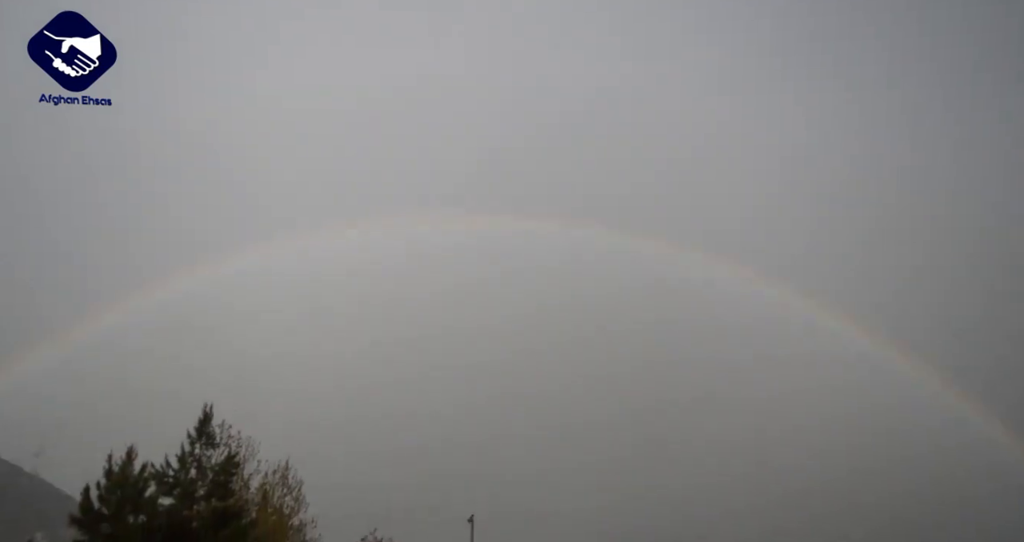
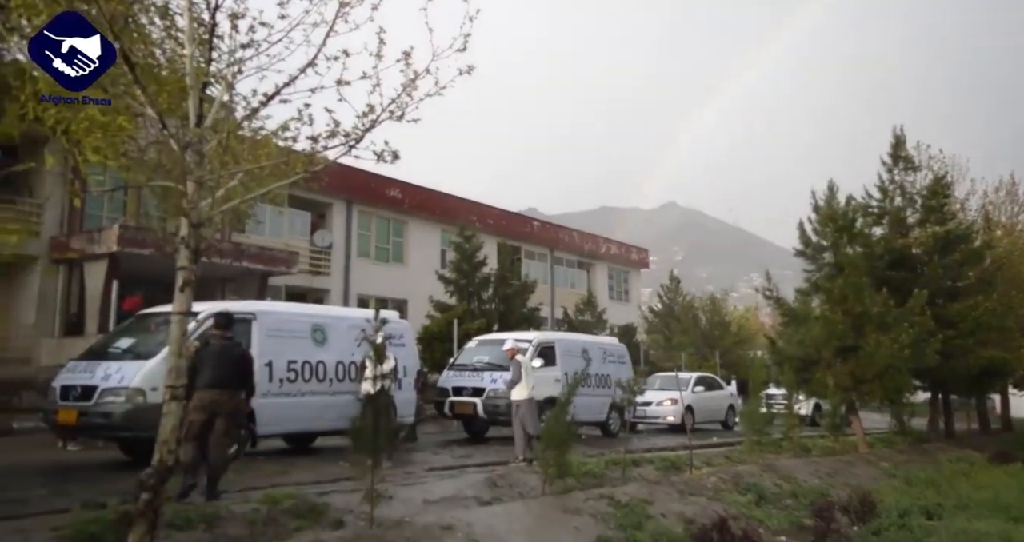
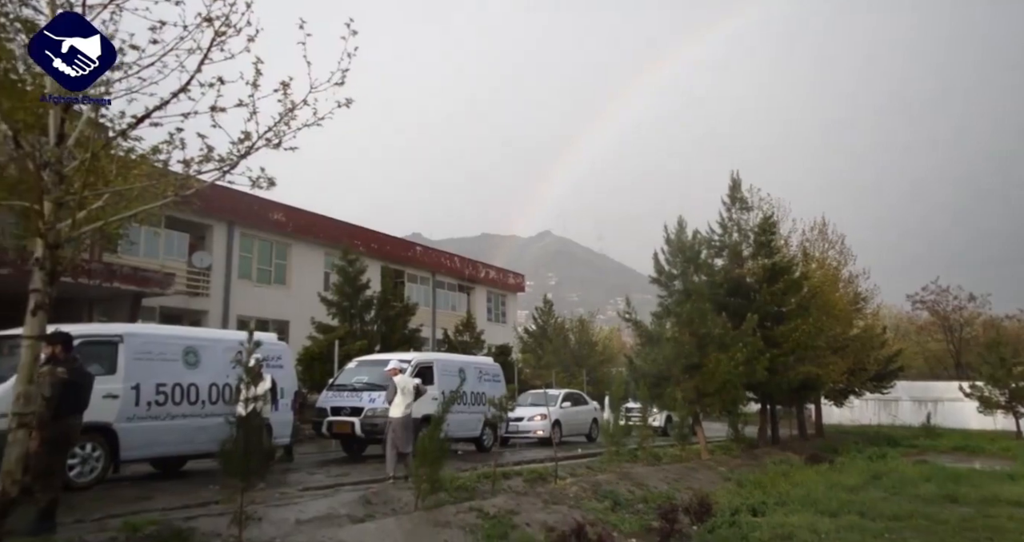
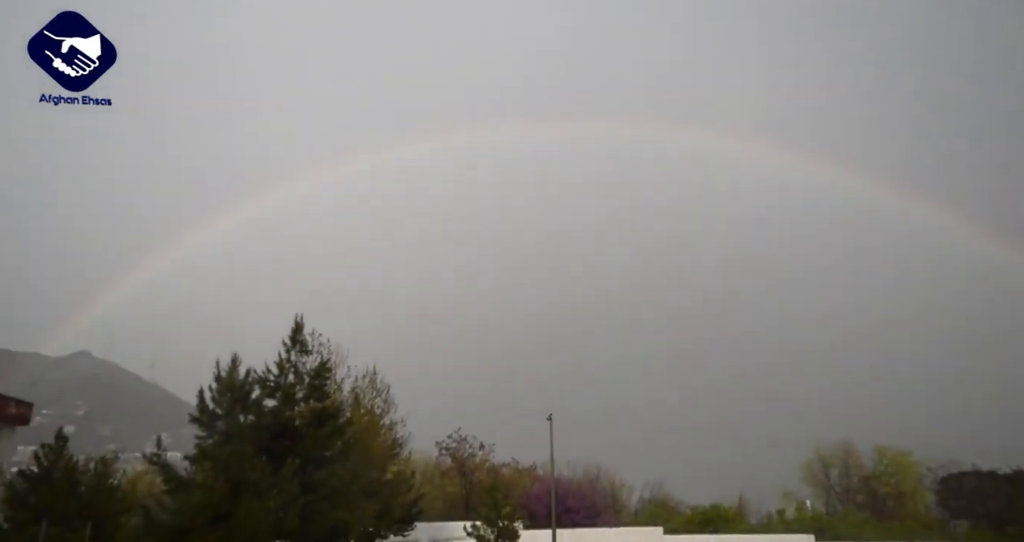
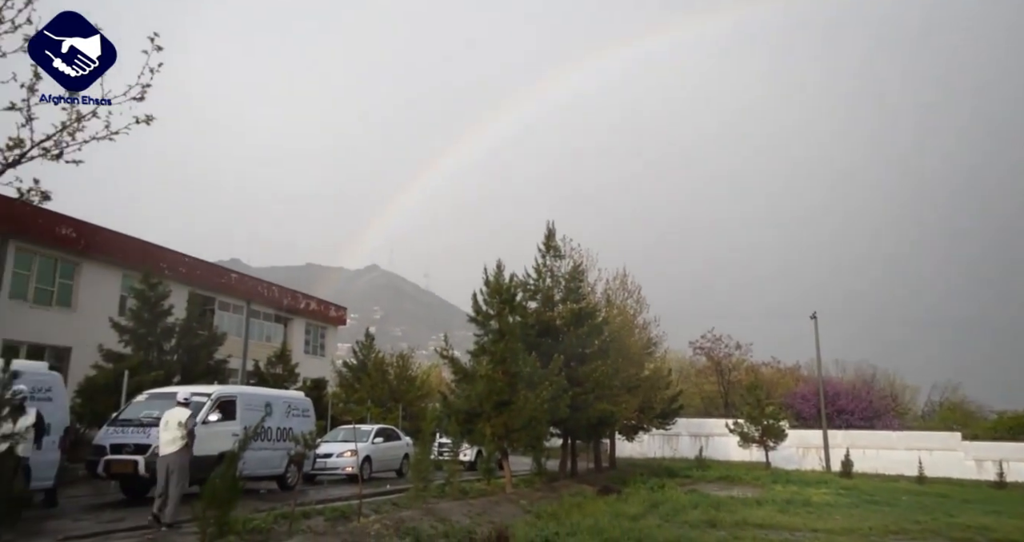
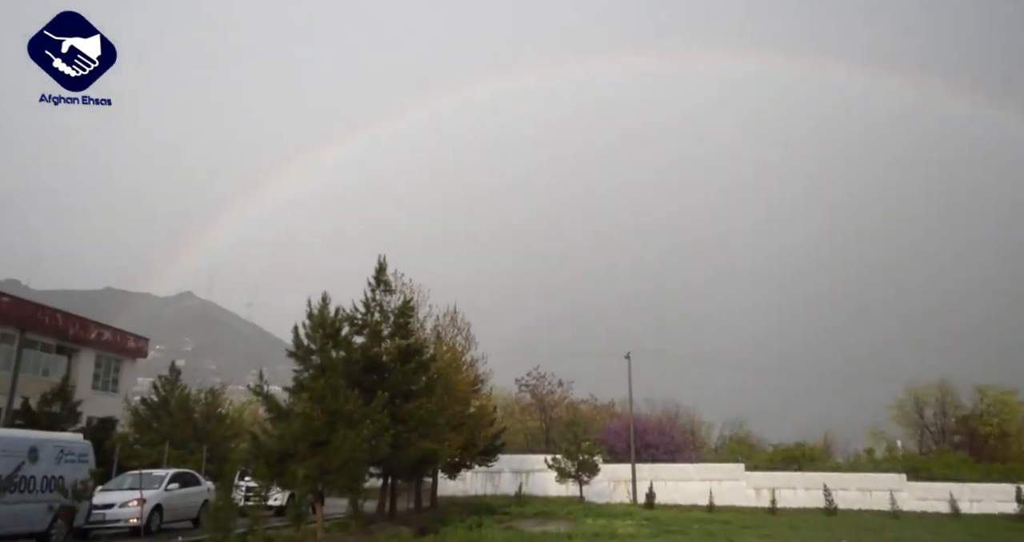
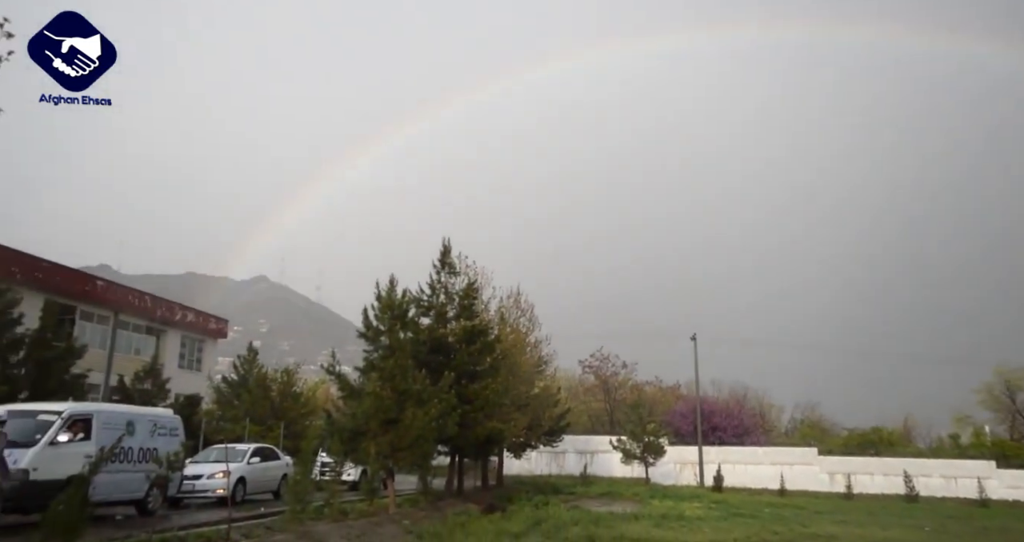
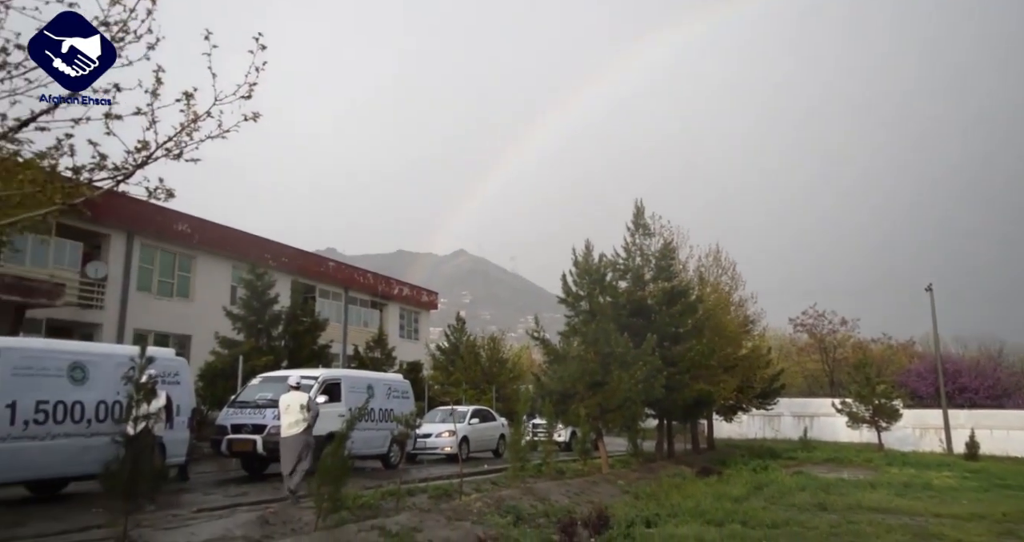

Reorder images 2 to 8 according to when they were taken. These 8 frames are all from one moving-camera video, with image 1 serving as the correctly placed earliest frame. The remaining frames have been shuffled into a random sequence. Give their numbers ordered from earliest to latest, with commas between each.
4, 6, 7, 5, 8, 3, 2
